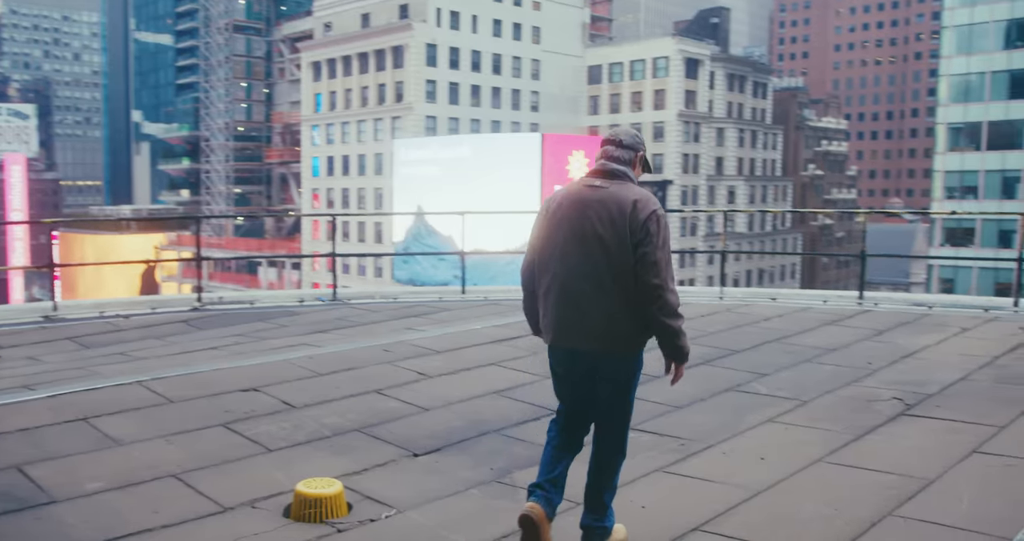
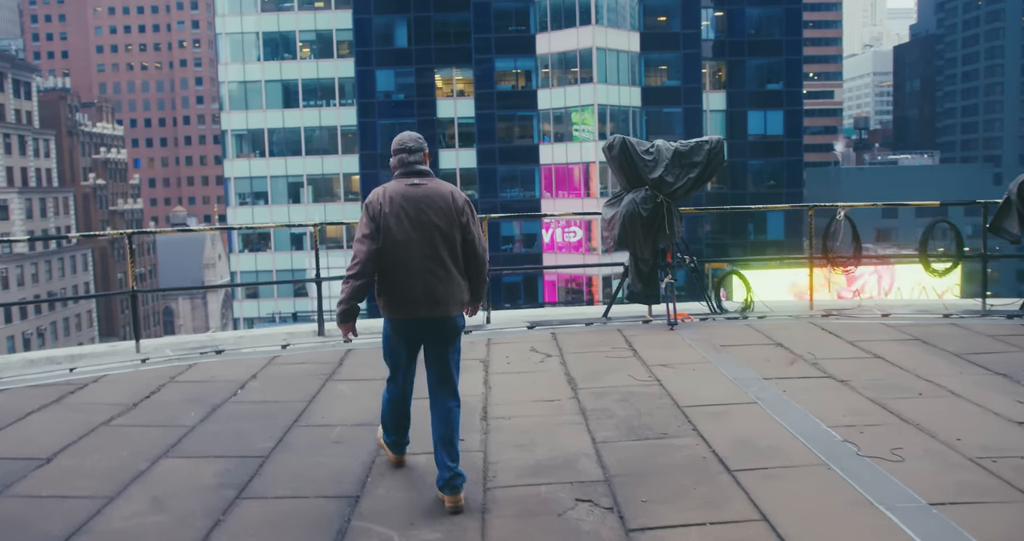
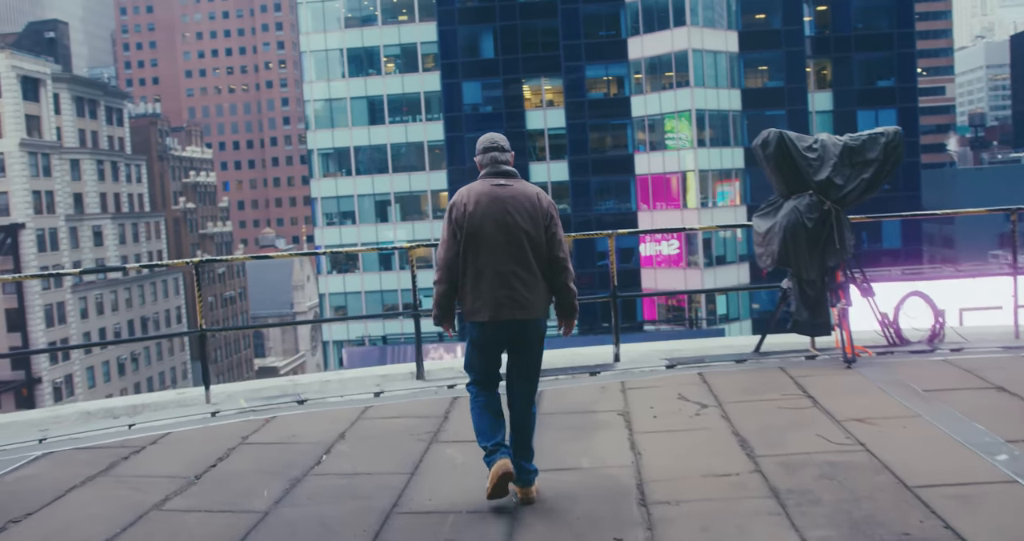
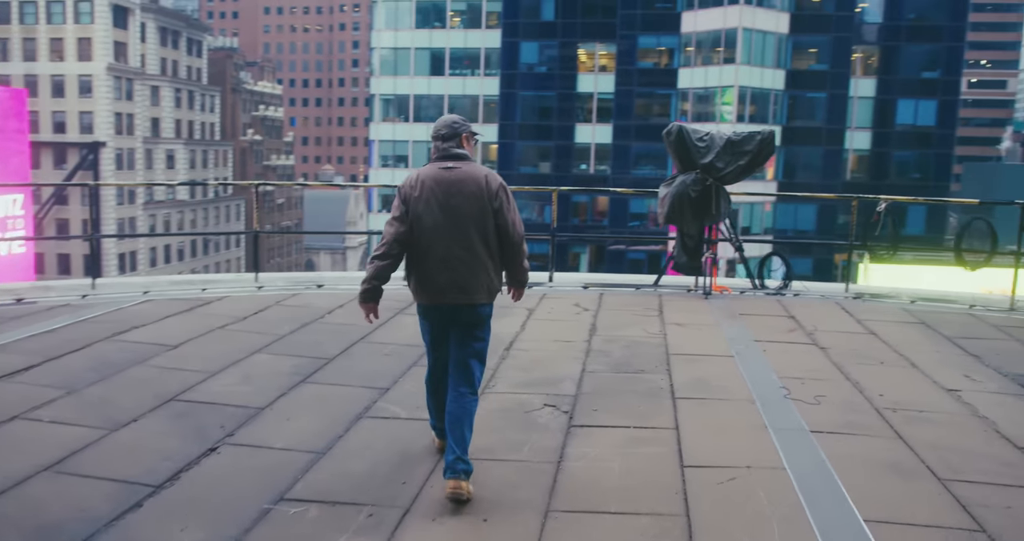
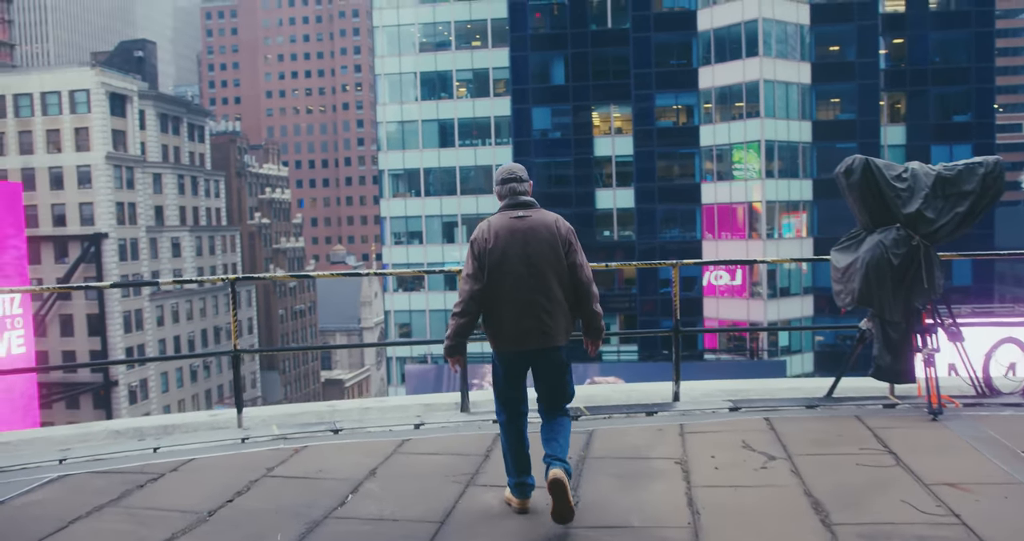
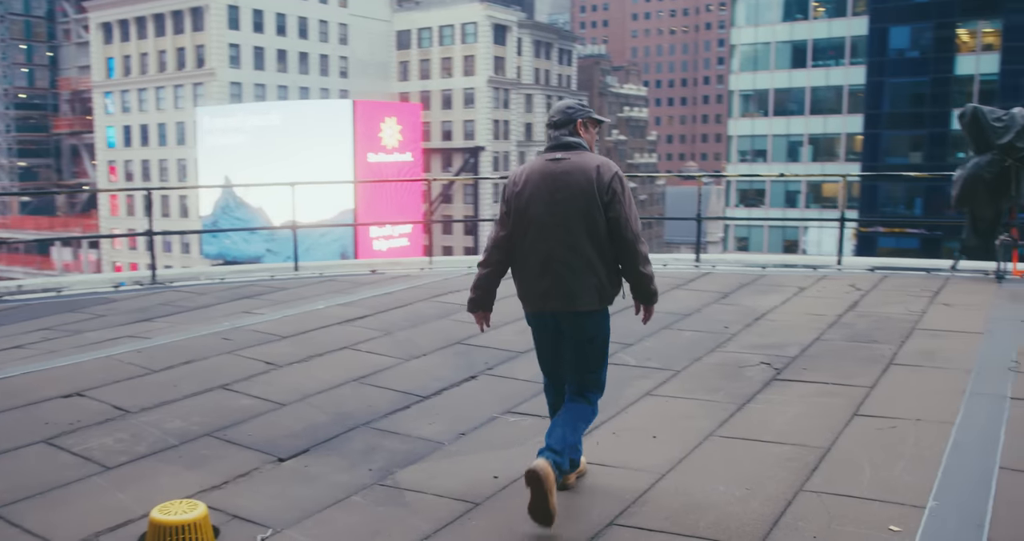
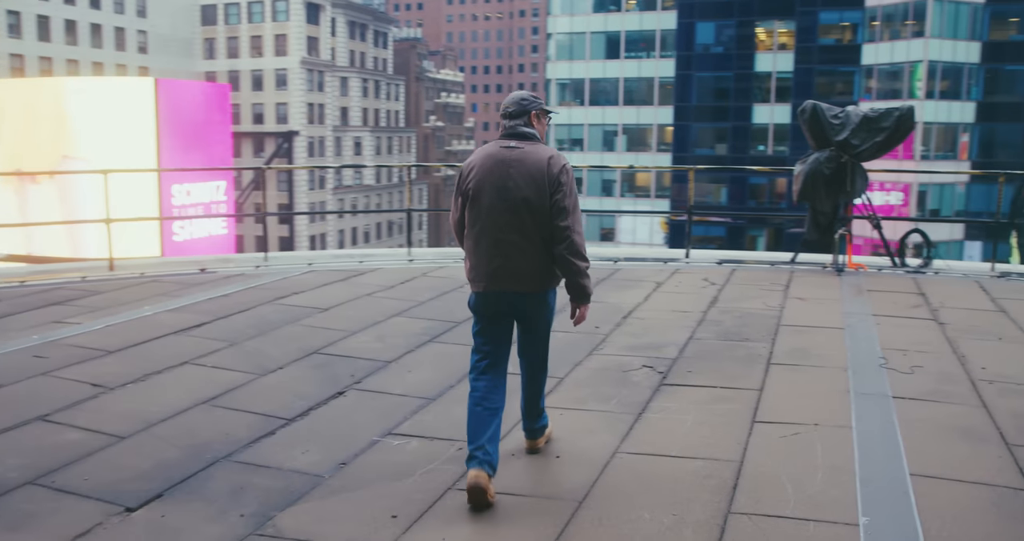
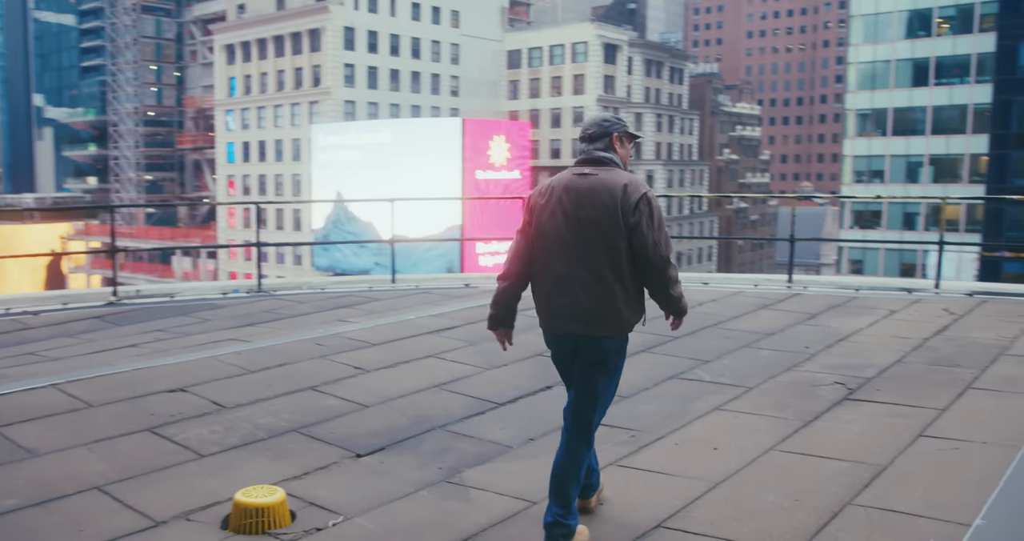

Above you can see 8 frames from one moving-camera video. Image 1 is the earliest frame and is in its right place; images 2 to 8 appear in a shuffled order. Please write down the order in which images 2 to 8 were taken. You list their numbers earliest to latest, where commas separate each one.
8, 6, 7, 4, 2, 3, 5
